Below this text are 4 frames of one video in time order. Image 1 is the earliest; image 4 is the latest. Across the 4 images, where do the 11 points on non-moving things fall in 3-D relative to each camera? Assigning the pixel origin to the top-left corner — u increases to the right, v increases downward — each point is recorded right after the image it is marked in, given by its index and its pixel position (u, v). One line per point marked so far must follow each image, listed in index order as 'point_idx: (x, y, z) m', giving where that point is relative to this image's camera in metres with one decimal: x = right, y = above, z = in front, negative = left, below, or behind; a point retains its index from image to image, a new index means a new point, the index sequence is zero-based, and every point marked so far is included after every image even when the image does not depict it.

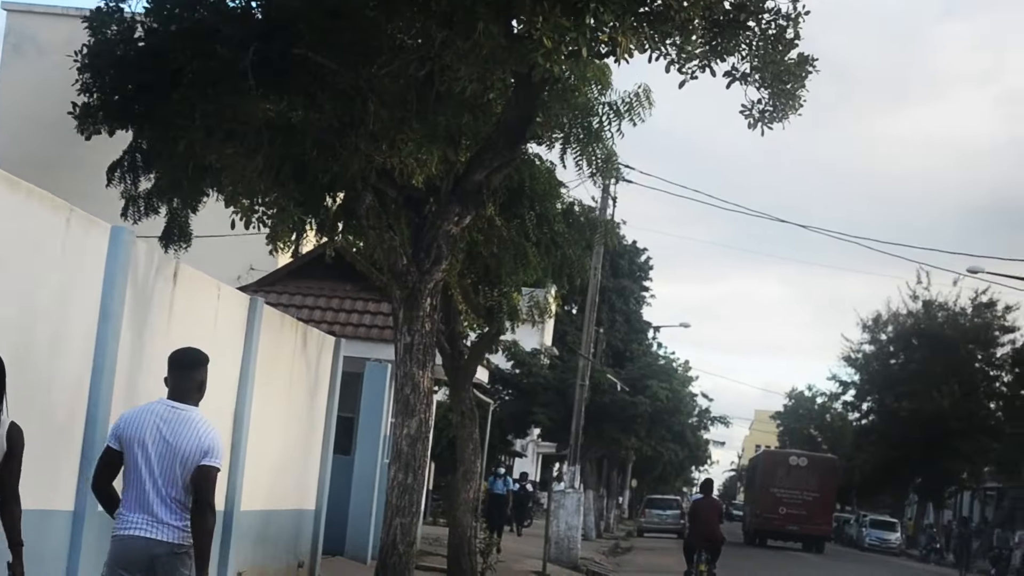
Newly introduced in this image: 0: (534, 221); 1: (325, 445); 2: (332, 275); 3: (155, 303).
0: (+0.1, +0.4, +12.9) m
1: (-1.2, -1.0, +13.9) m
2: (-1.4, +0.1, +17.4) m
3: (-1.4, -0.1, +8.9) m
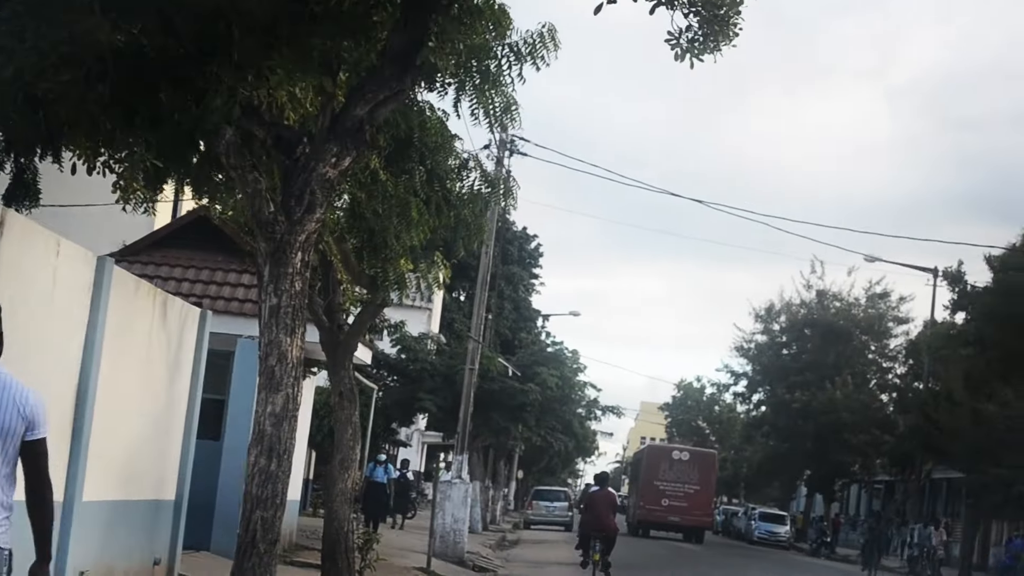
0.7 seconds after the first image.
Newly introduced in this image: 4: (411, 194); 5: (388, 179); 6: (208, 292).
0: (-0.5, +0.6, +11.5) m
1: (-1.8, -0.8, +12.5) m
2: (-2.2, +0.3, +16.0) m
3: (-1.8, +0.1, +7.5) m
4: (-0.5, +0.5, +11.4) m
5: (-0.6, +0.5, +11.3) m
6: (-2.1, 0.0, +15.2) m
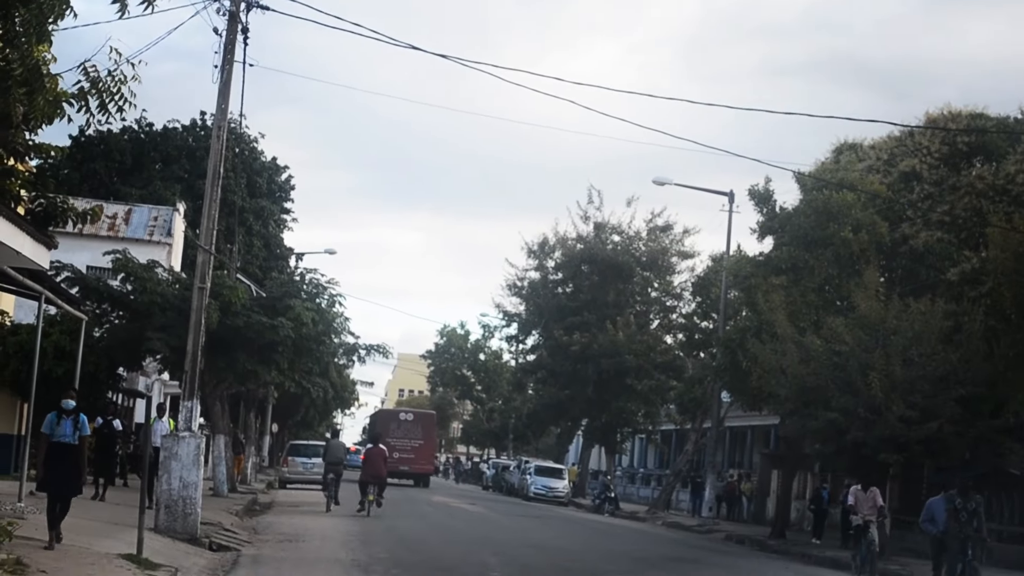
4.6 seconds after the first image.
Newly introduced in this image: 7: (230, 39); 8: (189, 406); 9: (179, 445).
0: (-1.3, +1.2, +6.6) m
1: (-2.8, -0.2, +7.4) m
2: (-3.6, +1.0, +10.9) m
3: (-2.2, +0.6, +2.5) m
4: (-1.3, +1.0, +6.4) m
5: (-1.4, +1.1, +6.4) m
6: (-3.3, +0.6, +10.0) m
7: (-2.1, +1.9, +16.6) m
8: (-2.6, -0.9, +18.1) m
9: (-2.6, -1.2, +17.3) m
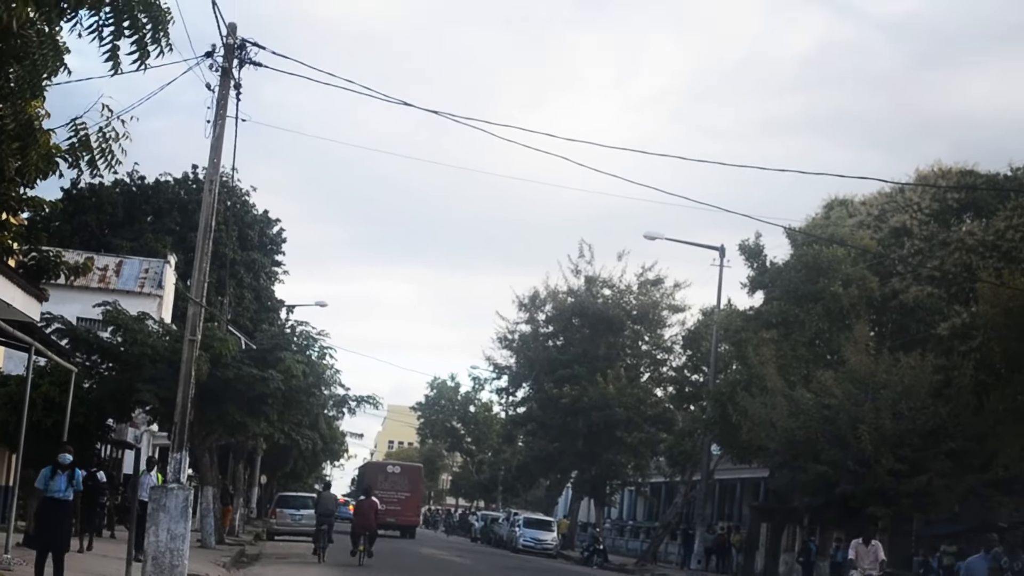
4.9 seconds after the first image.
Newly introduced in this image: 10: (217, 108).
0: (-1.3, +1.0, +6.7) m
1: (-2.8, -0.4, +7.4) m
2: (-3.6, +0.7, +10.9) m
3: (-2.2, +0.5, +2.5) m
4: (-1.4, +0.9, +6.5) m
5: (-1.5, +1.0, +6.4) m
6: (-3.3, +0.4, +10.1) m
7: (-2.2, +1.5, +16.6) m
8: (-2.7, -1.4, +18.0) m
9: (-2.7, -1.6, +17.3) m
10: (-2.3, +1.4, +17.0) m
